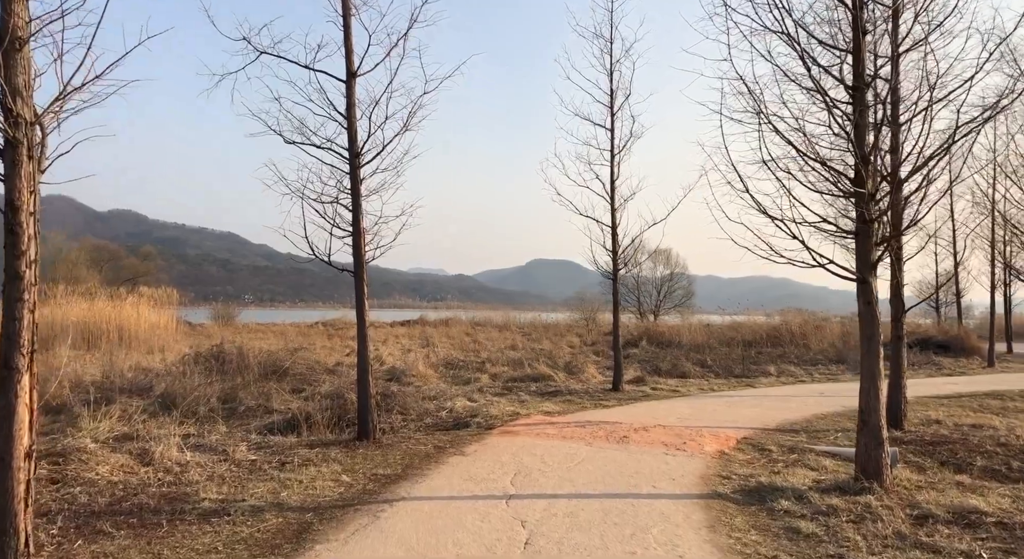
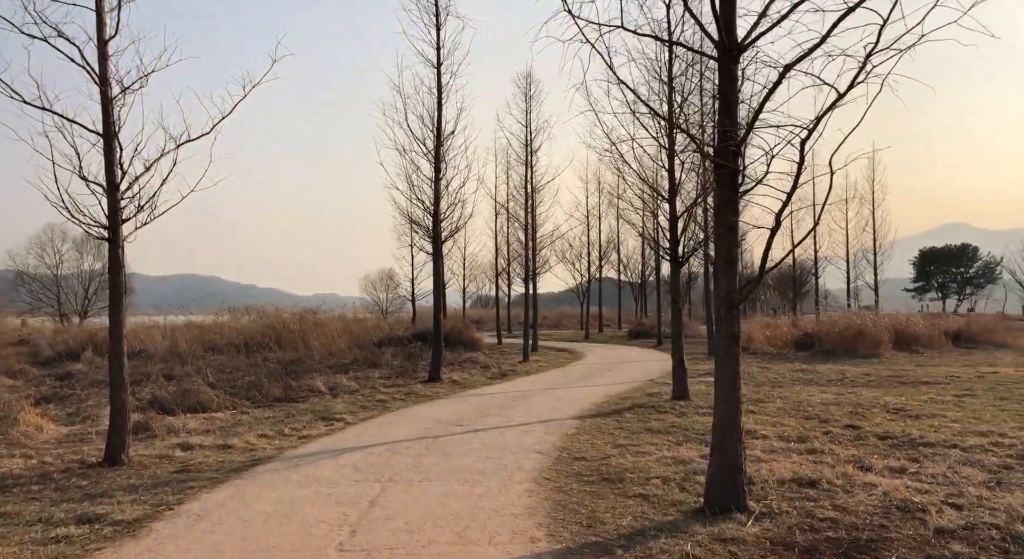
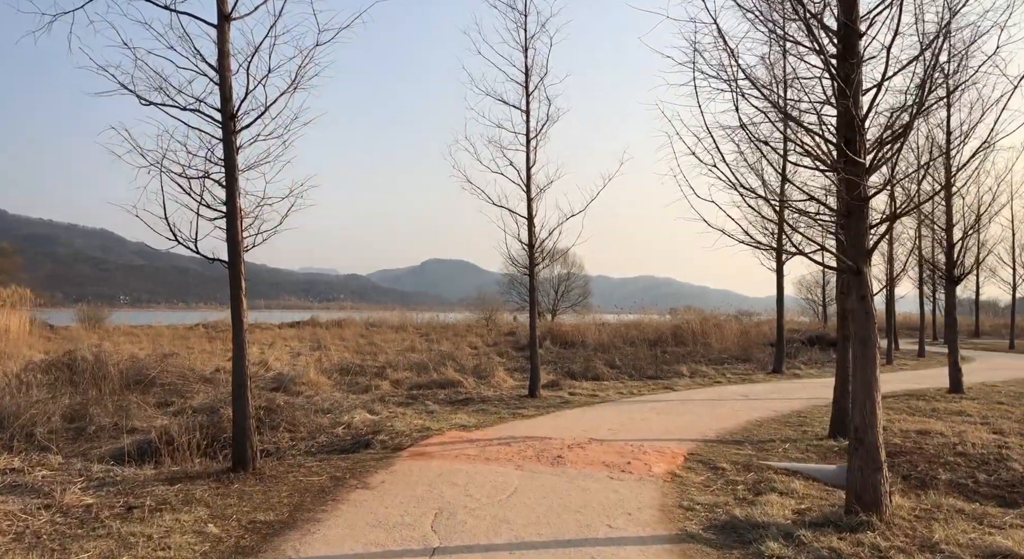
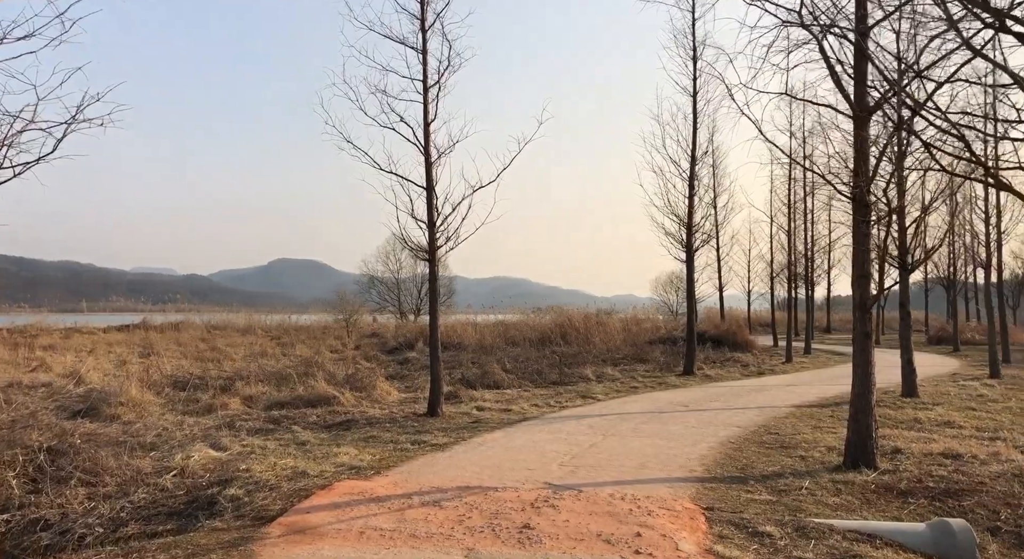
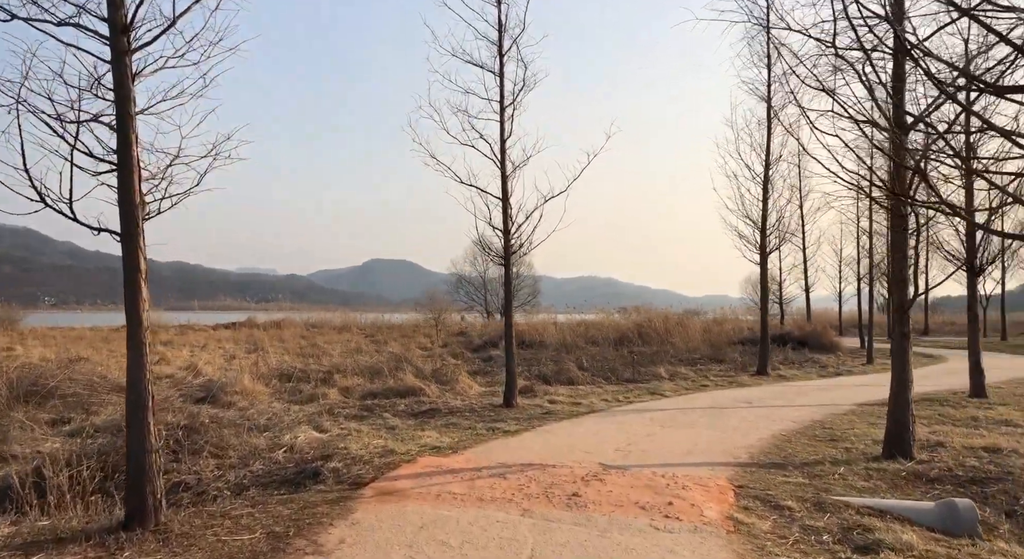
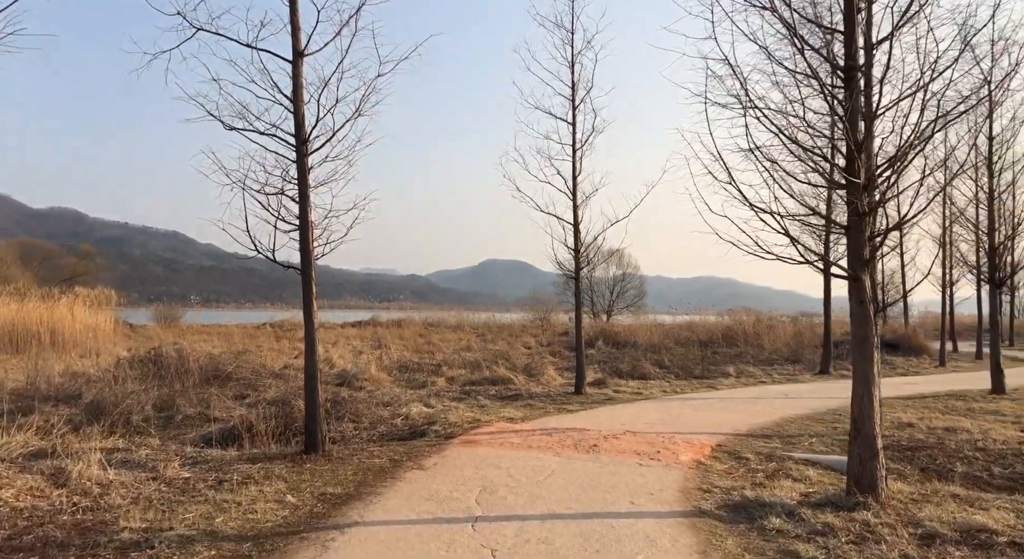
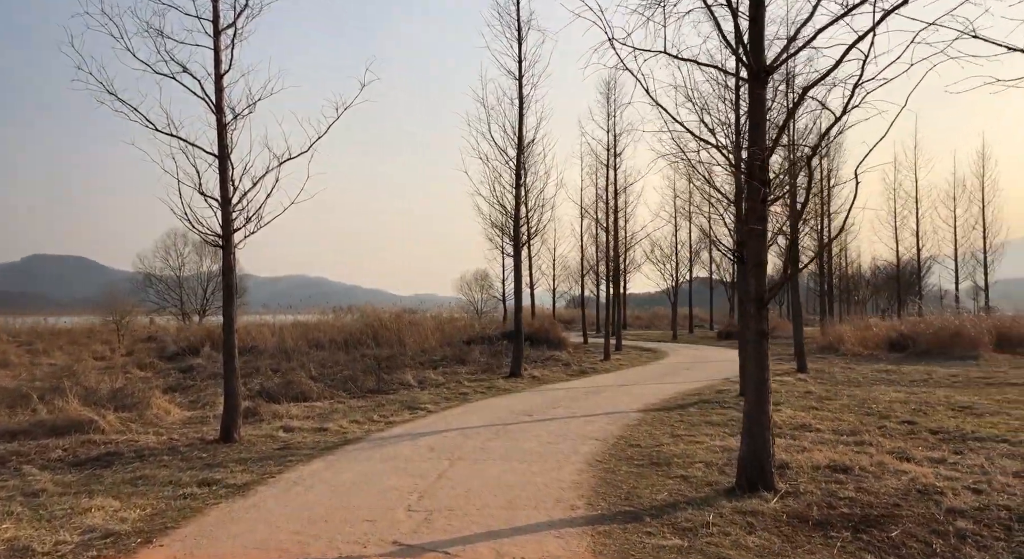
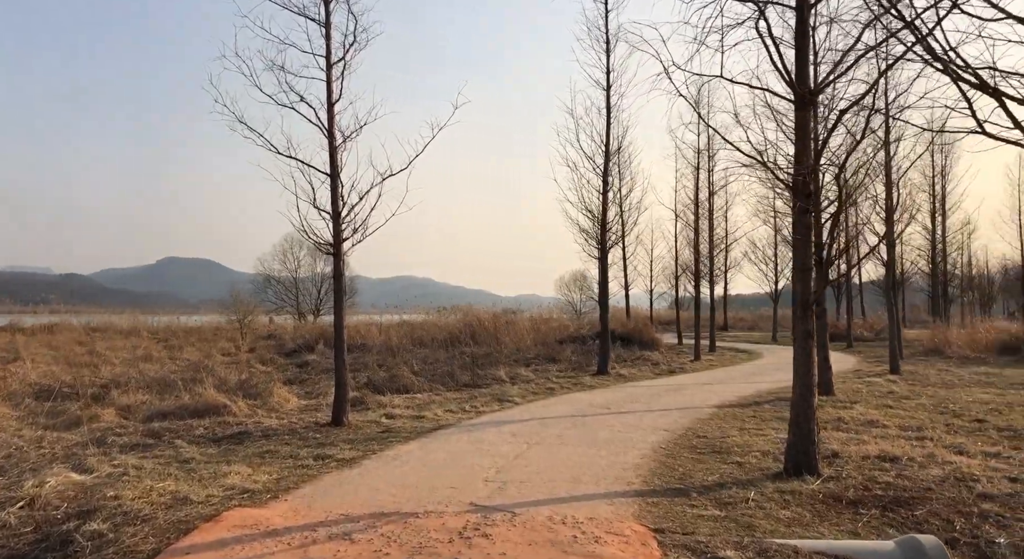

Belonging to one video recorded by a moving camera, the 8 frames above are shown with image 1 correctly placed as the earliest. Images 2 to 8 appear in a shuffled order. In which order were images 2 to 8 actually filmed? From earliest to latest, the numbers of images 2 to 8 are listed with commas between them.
6, 3, 5, 4, 8, 7, 2
